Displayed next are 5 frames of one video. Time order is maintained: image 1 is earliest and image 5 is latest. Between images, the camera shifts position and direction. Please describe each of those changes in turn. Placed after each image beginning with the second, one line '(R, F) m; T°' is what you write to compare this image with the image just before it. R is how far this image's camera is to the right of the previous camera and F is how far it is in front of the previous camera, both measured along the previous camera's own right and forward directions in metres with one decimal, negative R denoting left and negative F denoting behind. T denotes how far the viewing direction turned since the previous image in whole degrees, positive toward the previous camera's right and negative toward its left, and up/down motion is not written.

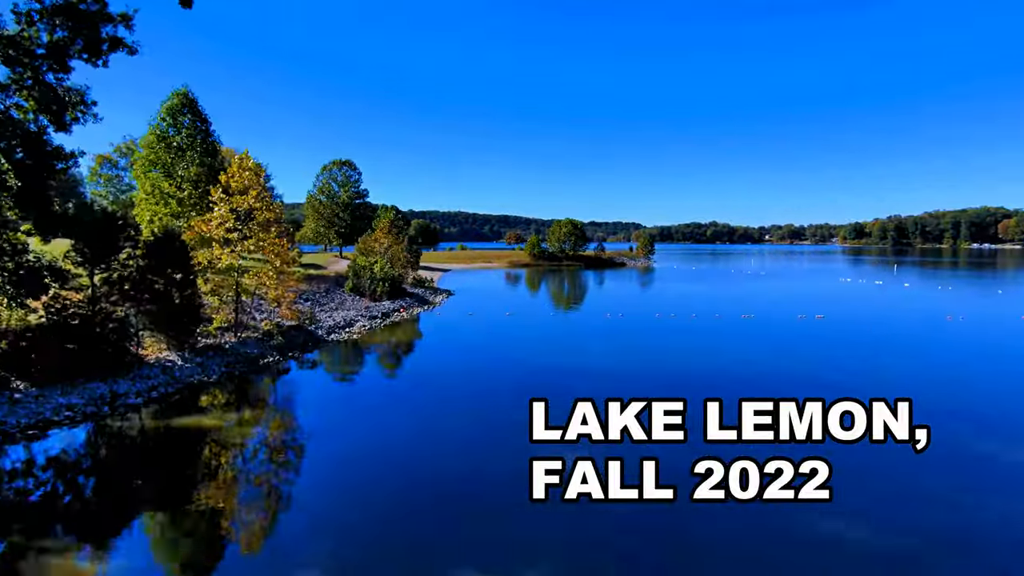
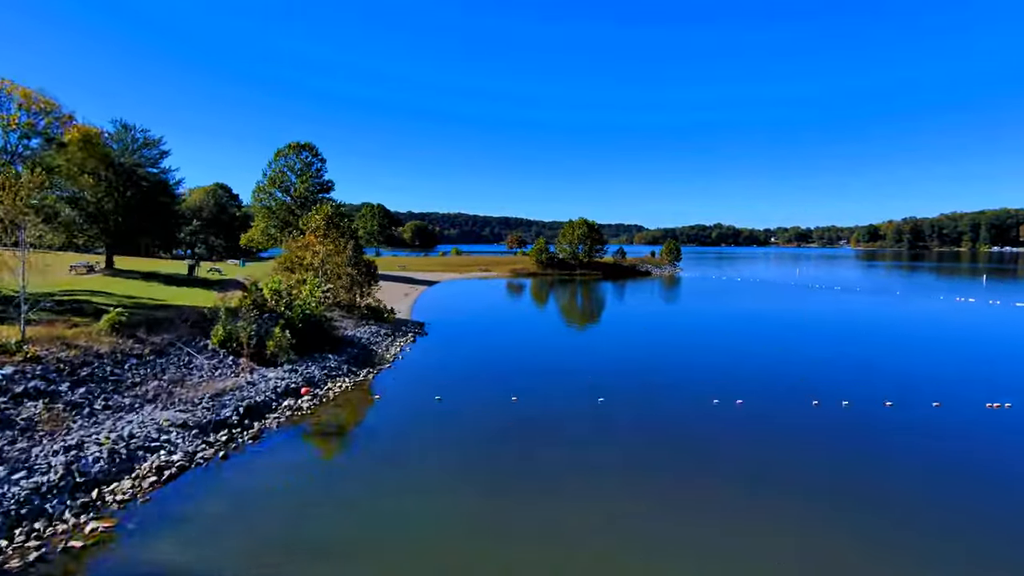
(-0.1, +6.6) m; 0°
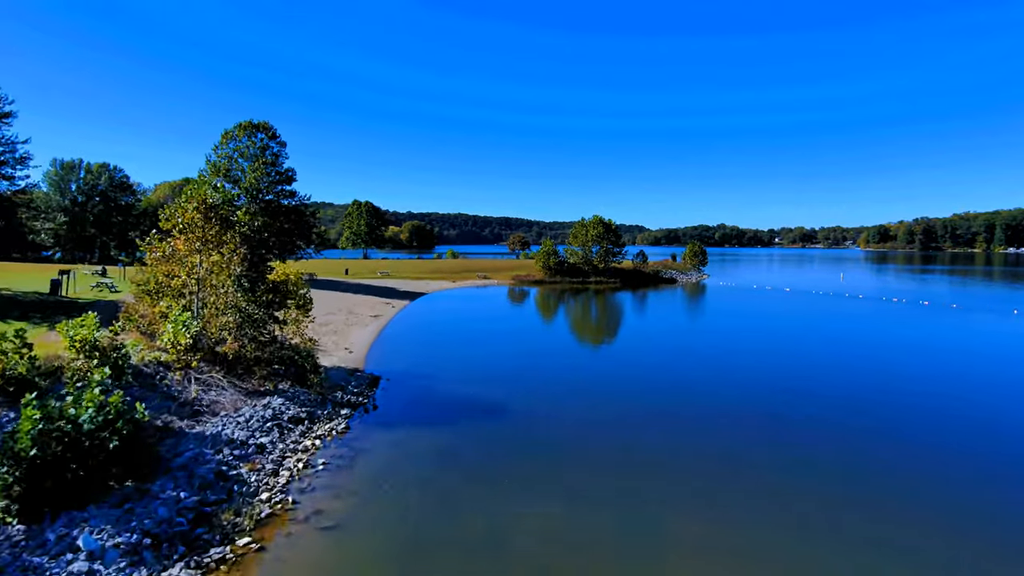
(-0.1, +4.8) m; 0°
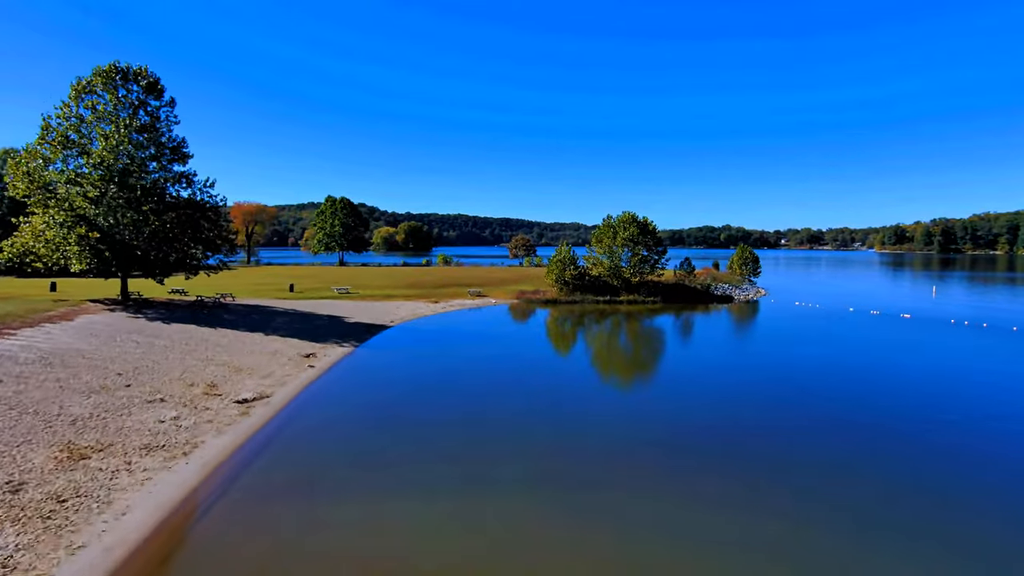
(-0.1, +7.0) m; 0°
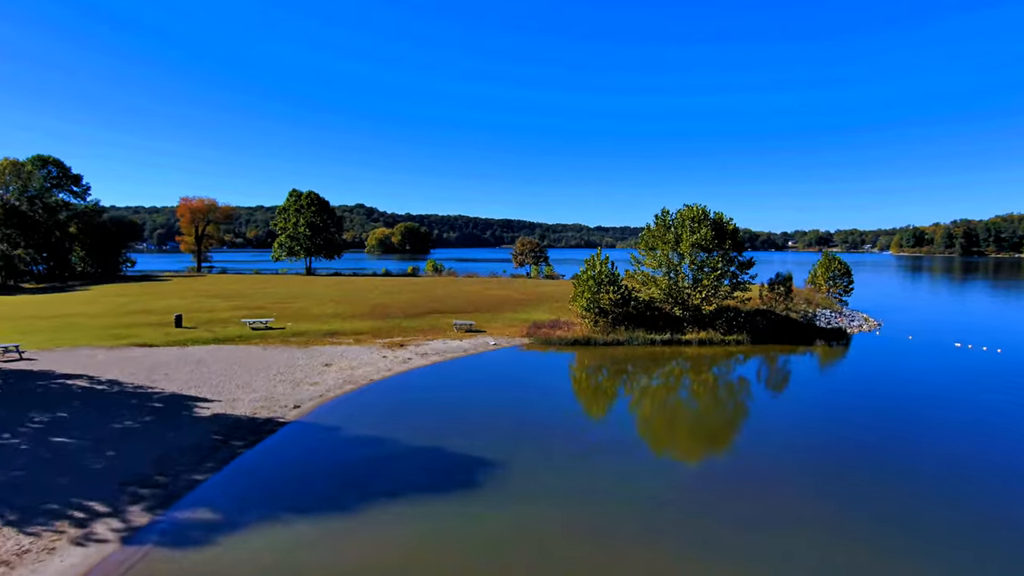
(-0.2, +7.0) m; 0°
